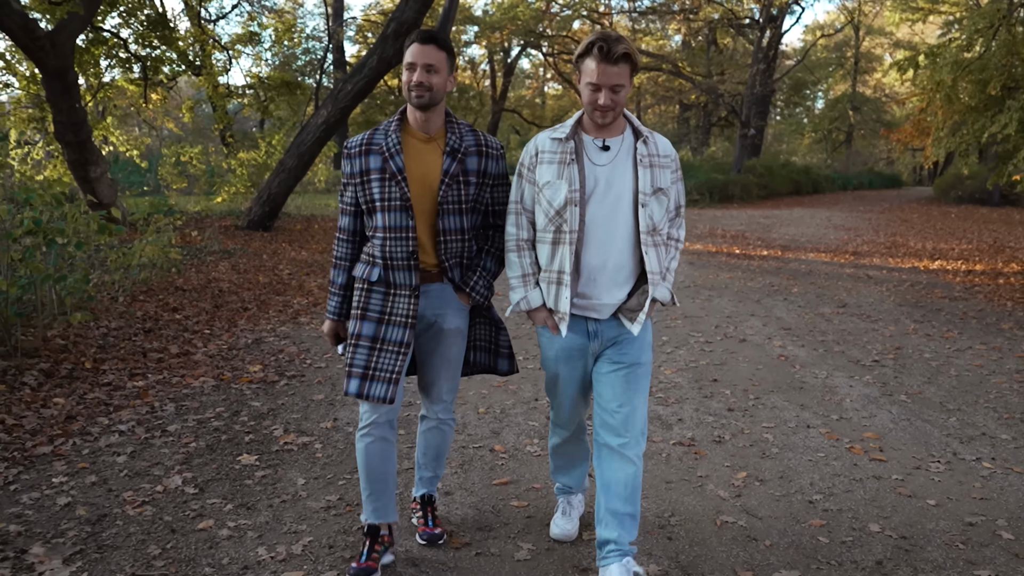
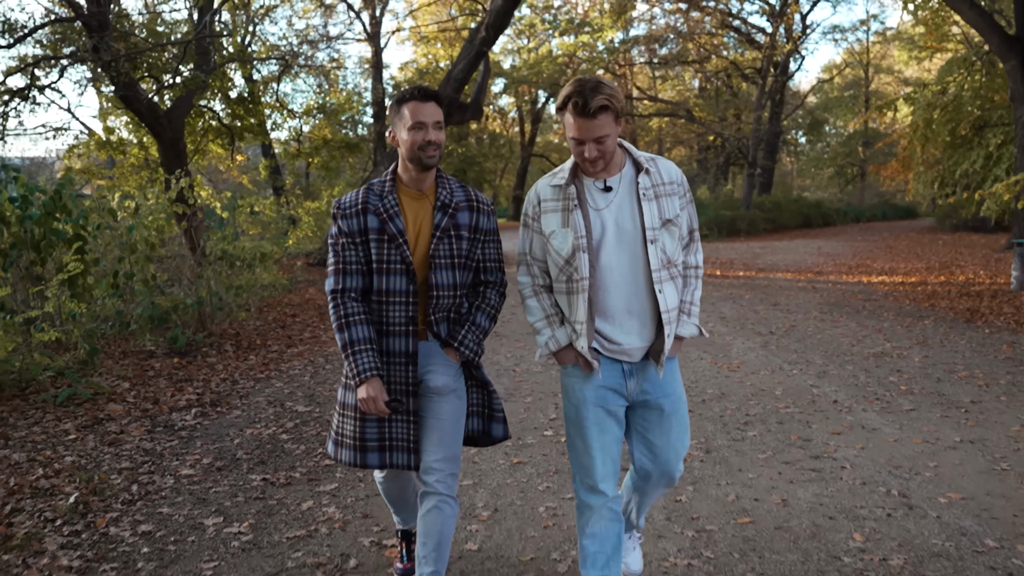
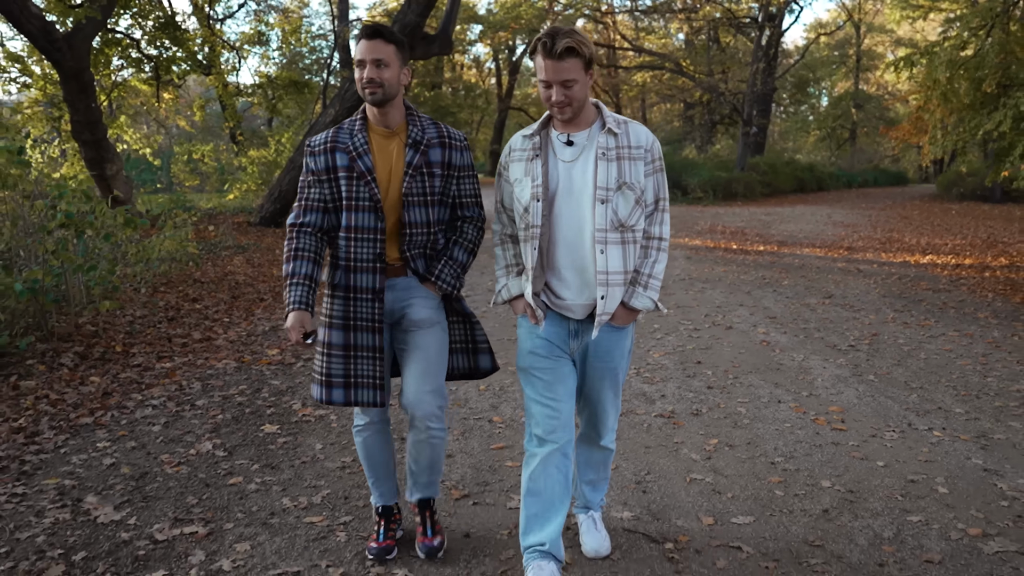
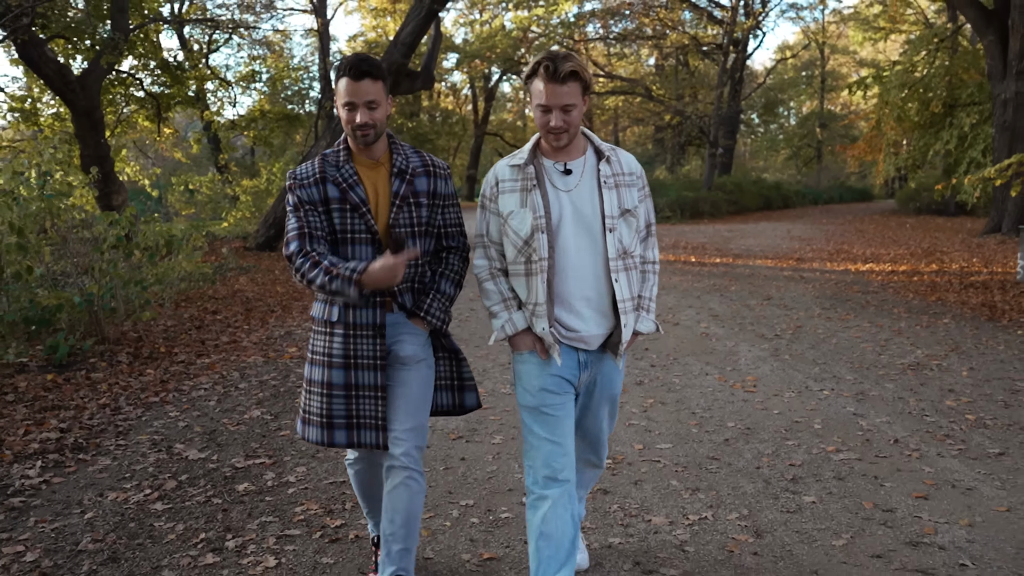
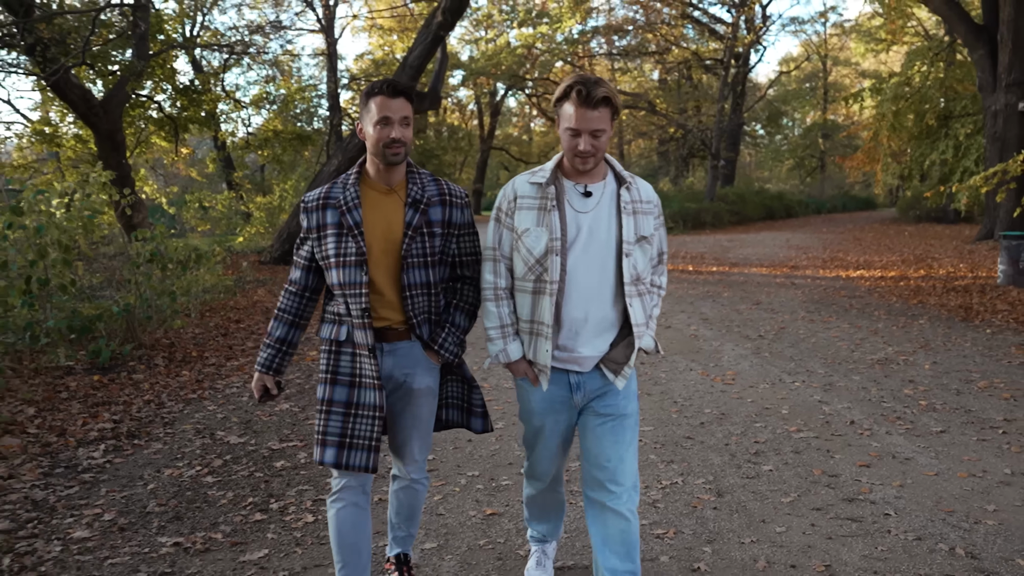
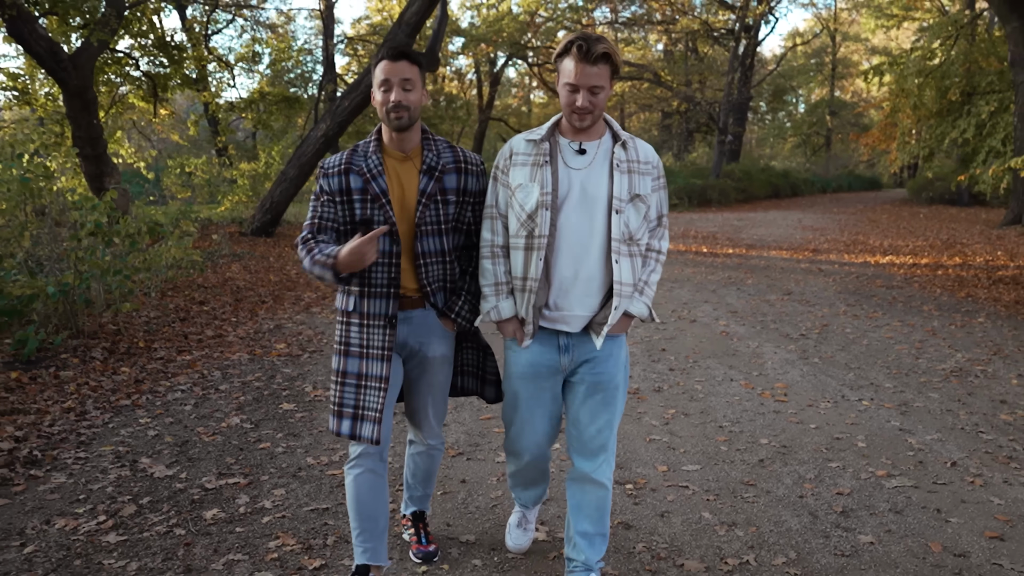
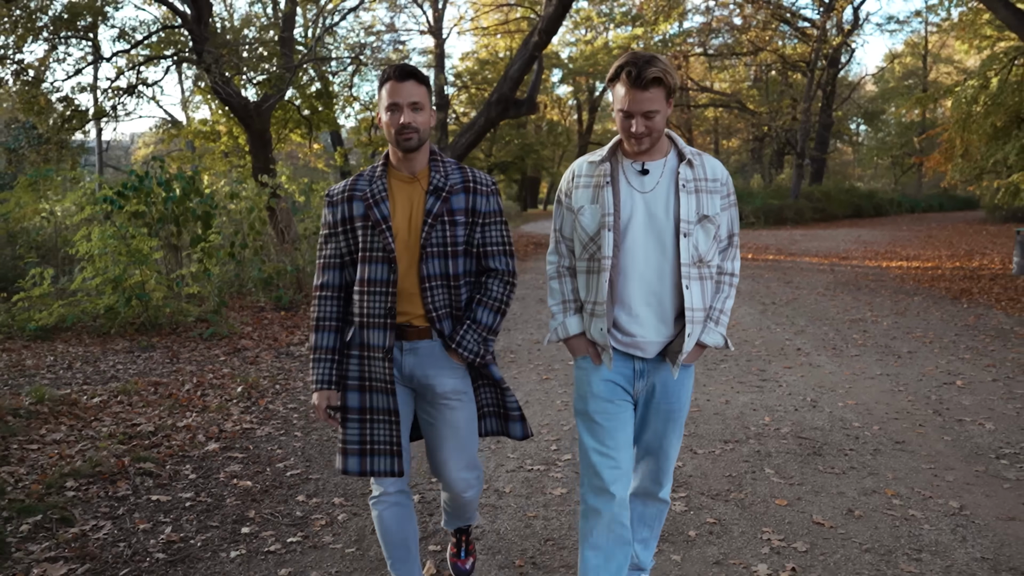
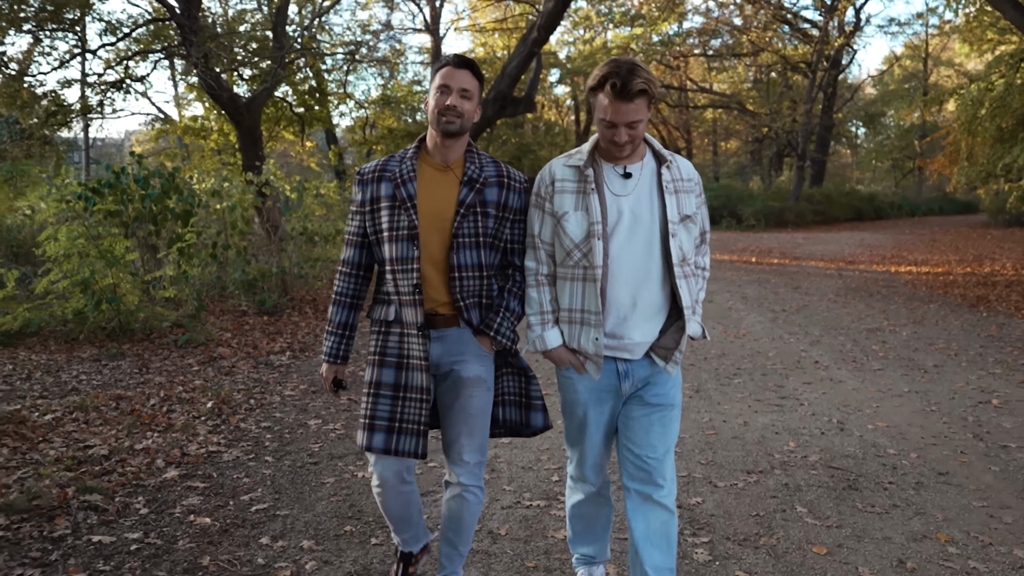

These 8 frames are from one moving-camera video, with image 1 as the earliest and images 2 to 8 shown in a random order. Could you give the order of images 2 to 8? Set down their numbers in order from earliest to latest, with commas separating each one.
3, 6, 4, 5, 2, 8, 7
